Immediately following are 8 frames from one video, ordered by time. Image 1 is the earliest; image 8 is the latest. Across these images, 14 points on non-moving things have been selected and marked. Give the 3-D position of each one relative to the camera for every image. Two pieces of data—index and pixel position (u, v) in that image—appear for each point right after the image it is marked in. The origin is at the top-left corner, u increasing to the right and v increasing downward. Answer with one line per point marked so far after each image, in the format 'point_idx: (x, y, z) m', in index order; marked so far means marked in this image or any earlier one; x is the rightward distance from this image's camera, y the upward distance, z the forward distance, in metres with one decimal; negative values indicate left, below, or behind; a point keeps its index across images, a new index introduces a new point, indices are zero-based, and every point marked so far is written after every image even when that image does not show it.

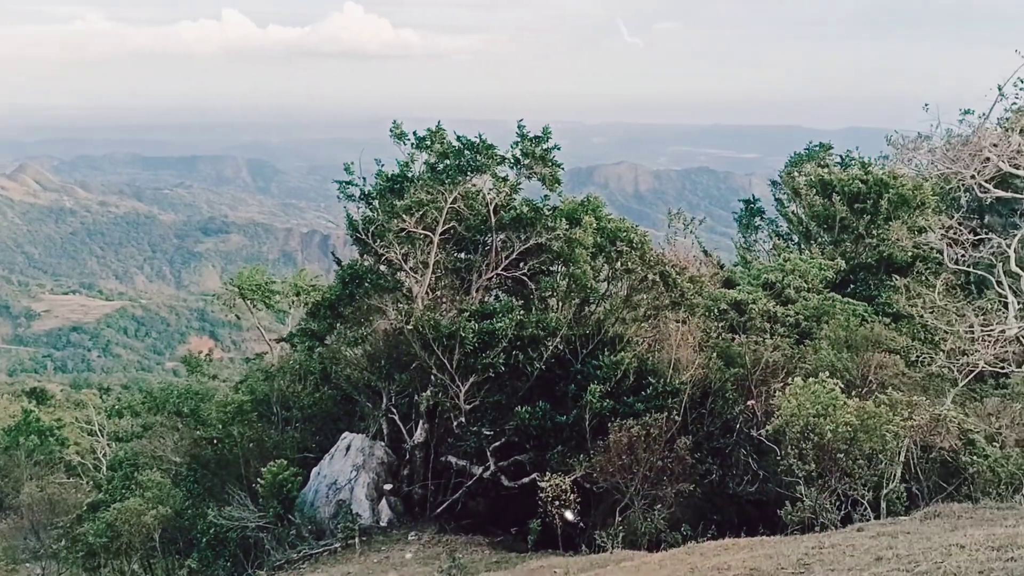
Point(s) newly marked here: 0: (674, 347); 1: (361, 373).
0: (+3.0, -1.1, +17.3) m
1: (-3.1, -1.8, +19.3) m
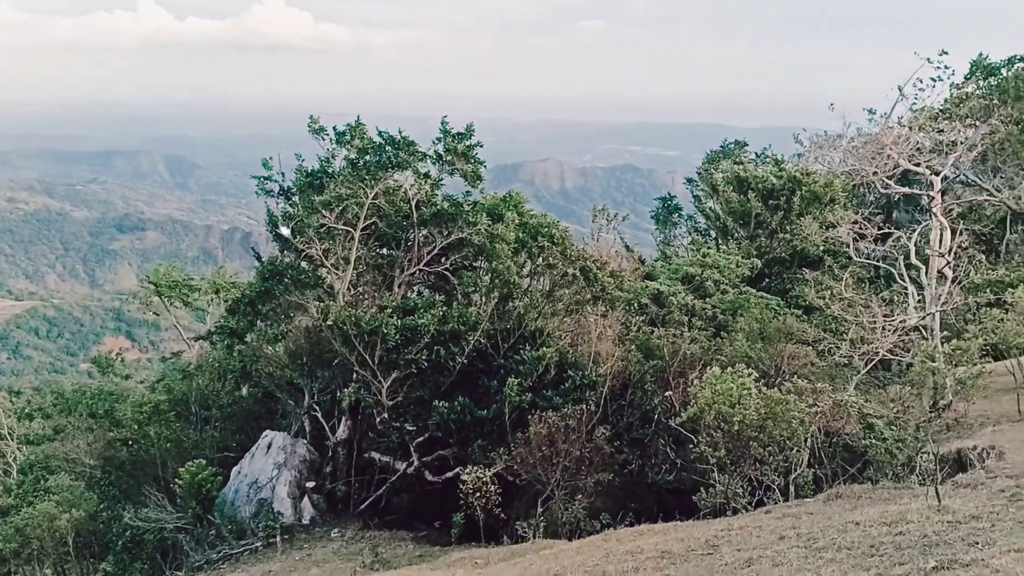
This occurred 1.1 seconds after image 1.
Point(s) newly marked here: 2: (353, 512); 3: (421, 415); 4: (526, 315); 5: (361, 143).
0: (+1.6, -1.0, +17.6) m
1: (-4.7, -1.7, +19.2) m
2: (-3.1, -4.5, +18.5) m
3: (-1.8, -2.5, +18.1) m
4: (+0.3, -0.5, +18.0) m
5: (-3.3, +3.1, +19.8) m
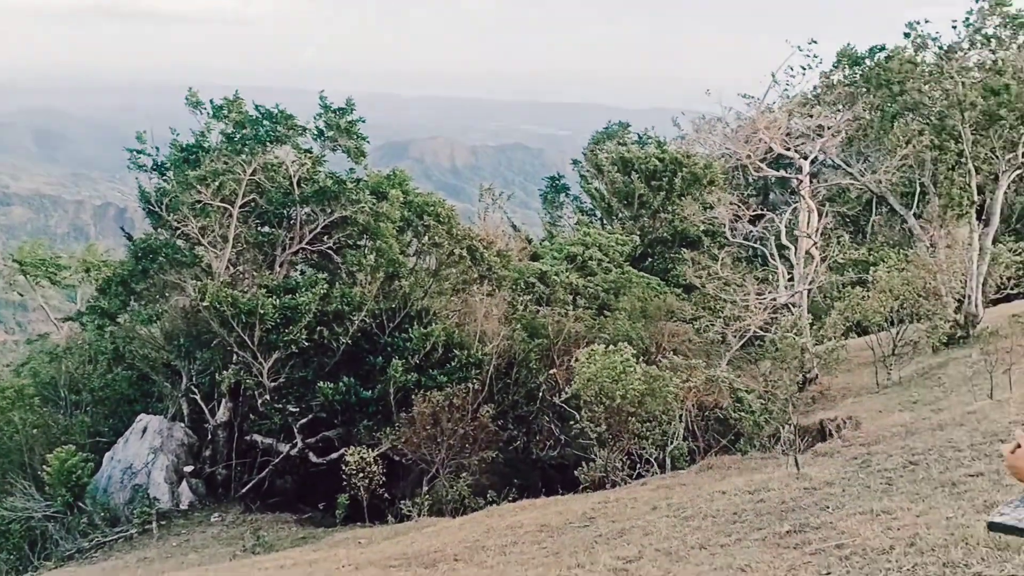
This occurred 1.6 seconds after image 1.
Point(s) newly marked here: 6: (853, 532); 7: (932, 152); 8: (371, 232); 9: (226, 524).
0: (-0.6, -0.6, +17.7) m
1: (-7.0, -1.3, +18.5) m
2: (-5.4, -4.1, +18.2) m
3: (-4.0, -2.1, +17.9) m
4: (-1.9, -0.1, +17.9) m
5: (-5.7, +3.5, +19.2) m
6: (+2.1, -1.5, +5.8) m
7: (+7.9, +2.5, +17.4) m
8: (-2.8, +1.1, +18.9) m
9: (-5.1, -4.2, +16.7) m
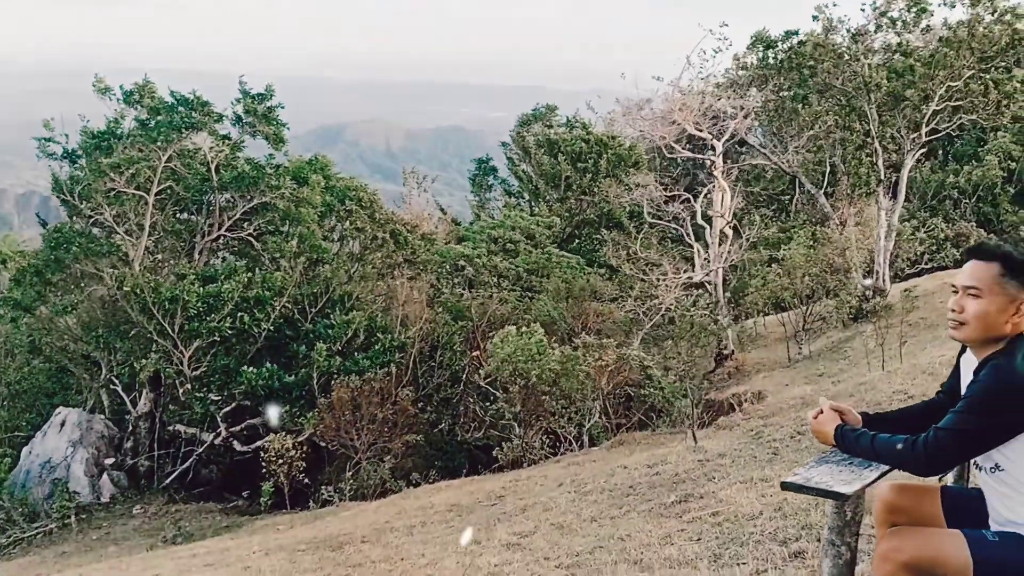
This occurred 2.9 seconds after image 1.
0: (-2.1, -0.3, +17.7) m
1: (-8.6, -1.1, +18.2) m
2: (-6.8, -3.9, +18.0) m
3: (-5.5, -1.8, +17.7) m
4: (-3.4, +0.2, +17.9) m
5: (-7.3, +3.8, +18.9) m
6: (+1.4, -1.4, +6.0) m
7: (+6.3, +3.0, +17.9) m
8: (-4.4, +1.4, +18.7) m
9: (-6.4, -4.1, +16.5) m
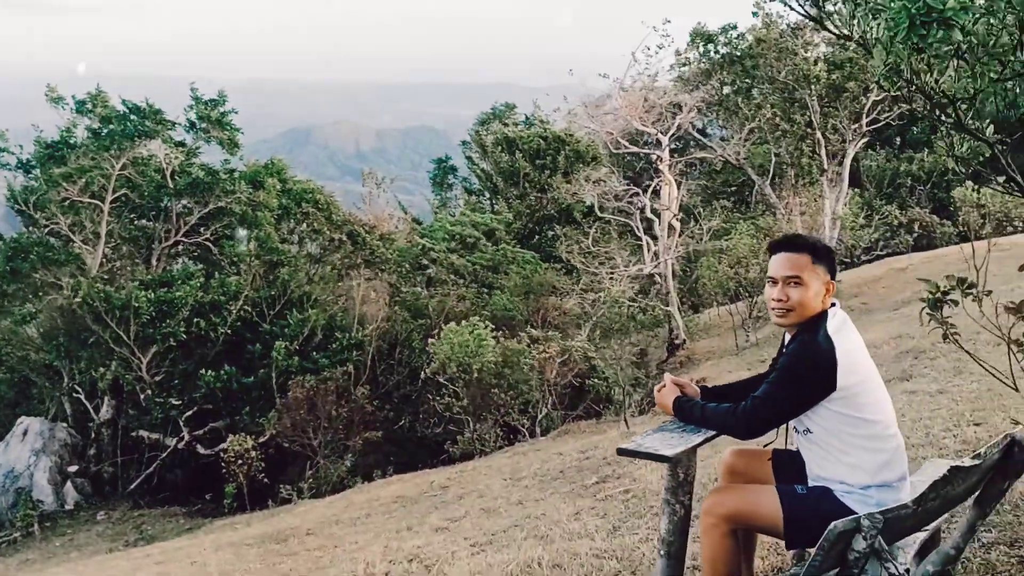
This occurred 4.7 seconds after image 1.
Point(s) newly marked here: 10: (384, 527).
0: (-3.0, -0.3, +18.0) m
1: (-9.4, -1.3, +18.2) m
2: (-7.6, -4.0, +18.1) m
3: (-6.3, -1.9, +17.9) m
4: (-4.3, +0.1, +18.1) m
5: (-8.3, +3.6, +19.0) m
6: (+0.9, -1.3, +6.4) m
7: (+5.3, +3.2, +18.4) m
8: (-5.4, +1.4, +18.9) m
9: (-7.2, -4.2, +16.6) m
10: (-1.0, -1.9, +7.6) m
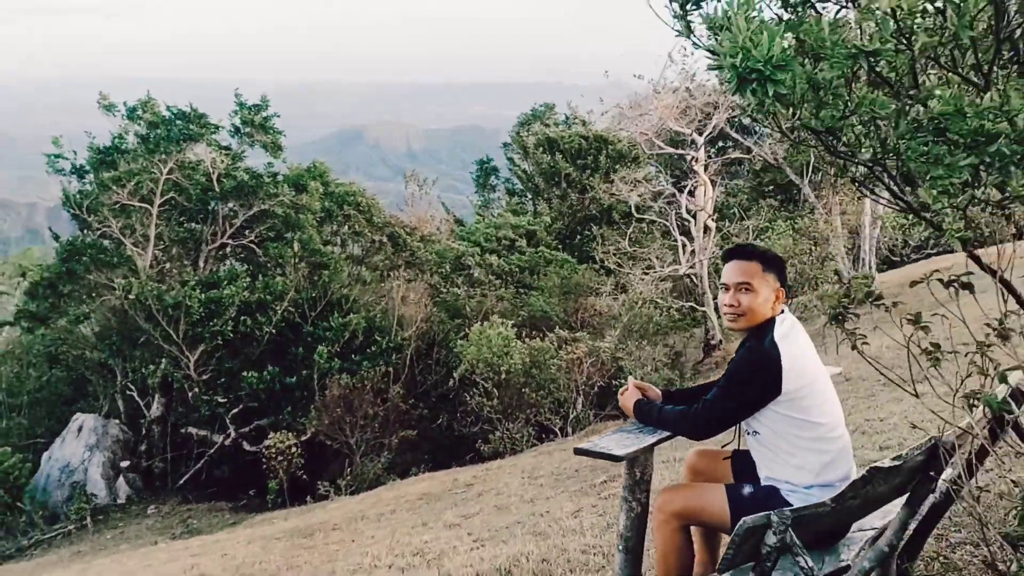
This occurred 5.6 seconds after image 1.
0: (-2.3, -0.3, +18.3) m
1: (-8.7, -1.3, +18.9) m
2: (-6.9, -4.0, +18.7) m
3: (-5.6, -2.0, +18.4) m
4: (-3.6, +0.1, +18.5) m
5: (-7.6, +3.6, +19.6) m
6: (+1.0, -1.3, +6.5) m
7: (+6.1, +3.2, +18.3) m
8: (-4.6, +1.3, +19.4) m
9: (-6.5, -4.2, +17.2) m
10: (-0.9, -2.0, +7.8) m
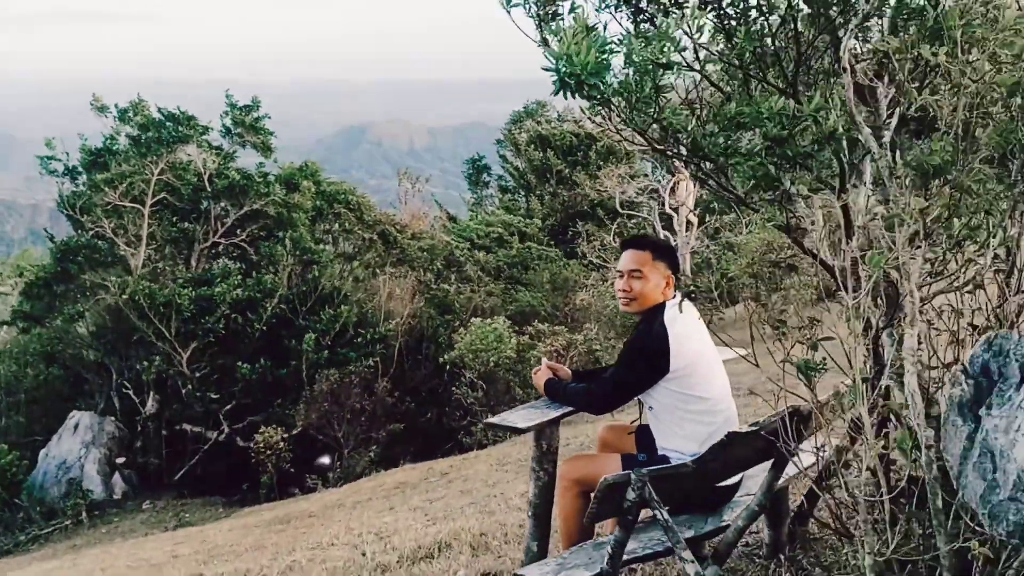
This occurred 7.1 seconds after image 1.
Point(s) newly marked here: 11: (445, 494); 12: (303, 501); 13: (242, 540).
0: (-2.5, -0.2, +18.6) m
1: (-8.9, -1.3, +19.3) m
2: (-7.1, -4.0, +19.0) m
3: (-5.8, -1.9, +18.7) m
4: (-3.9, +0.2, +18.8) m
5: (-7.9, +3.6, +19.9) m
6: (+0.6, -1.3, +6.8) m
7: (+5.7, +3.4, +18.5) m
8: (-4.9, +1.4, +19.7) m
9: (-6.8, -4.2, +17.6) m
10: (-1.2, -1.9, +8.1) m
11: (-0.6, -1.7, +7.7) m
12: (-2.7, -2.8, +12.2) m
13: (-2.5, -2.3, +8.4) m
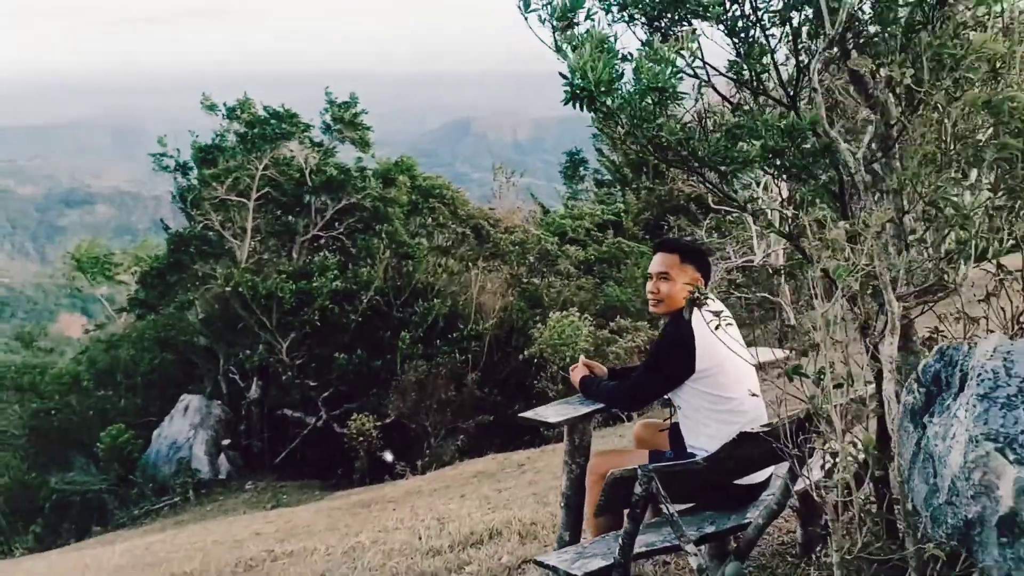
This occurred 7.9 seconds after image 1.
0: (-0.7, -0.1, +18.9) m
1: (-7.1, -1.1, +20.3) m
2: (-5.3, -3.8, +19.9) m
3: (-4.0, -1.7, +19.4) m
4: (-2.1, +0.3, +19.3) m
5: (-5.9, +3.8, +20.8) m
6: (+1.1, -1.3, +6.9) m
7: (+7.5, +3.4, +18.0) m
8: (-2.9, +1.6, +20.3) m
9: (-5.1, -4.0, +18.4) m
10: (-0.6, -1.9, +8.4) m
11: (0.0, -1.7, +7.9) m
12: (-1.6, -2.7, +12.6) m
13: (-1.8, -2.2, +8.8) m
